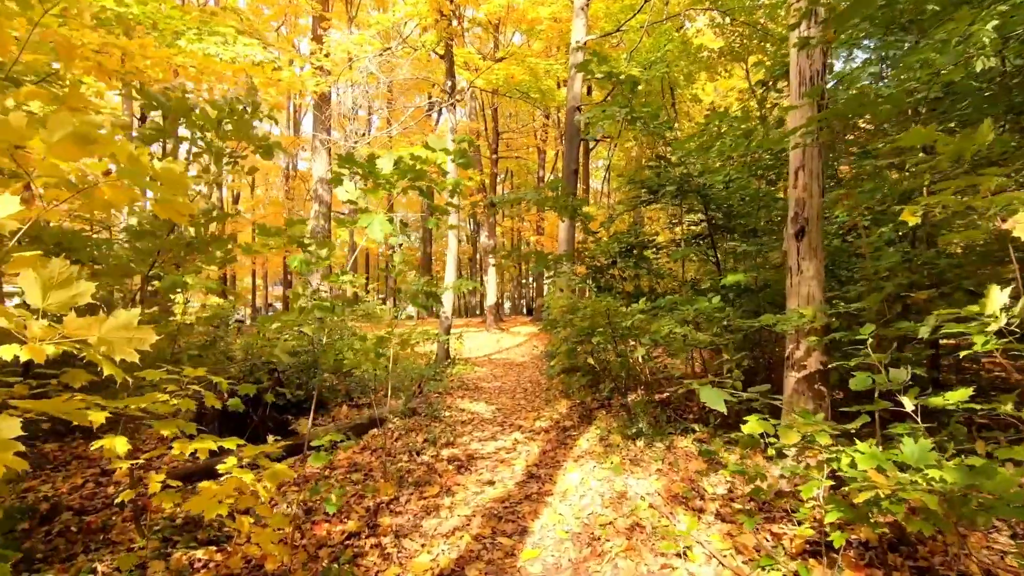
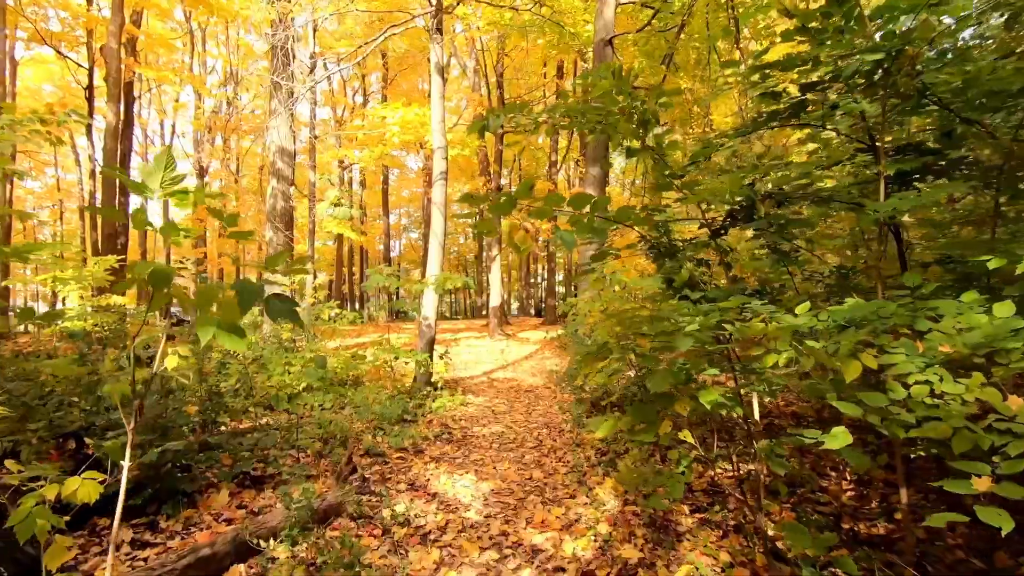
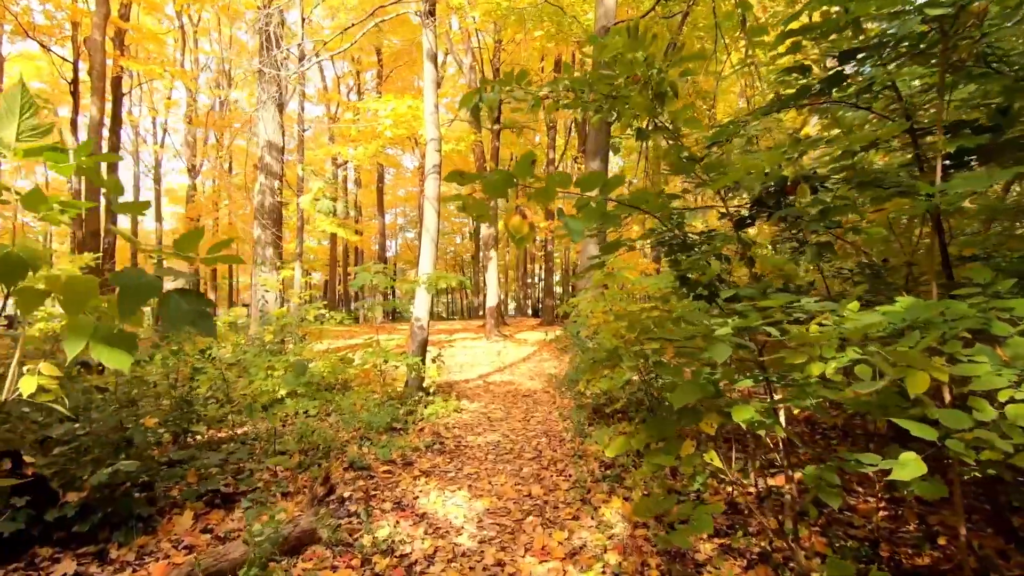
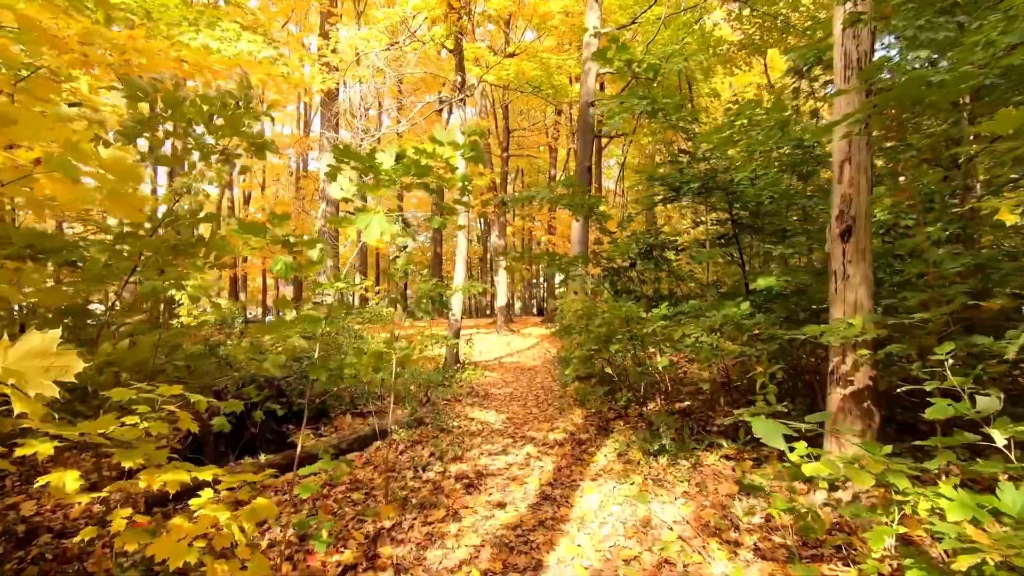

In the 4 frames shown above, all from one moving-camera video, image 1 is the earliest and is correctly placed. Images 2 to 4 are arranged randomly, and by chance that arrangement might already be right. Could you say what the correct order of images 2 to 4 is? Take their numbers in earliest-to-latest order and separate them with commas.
4, 2, 3
